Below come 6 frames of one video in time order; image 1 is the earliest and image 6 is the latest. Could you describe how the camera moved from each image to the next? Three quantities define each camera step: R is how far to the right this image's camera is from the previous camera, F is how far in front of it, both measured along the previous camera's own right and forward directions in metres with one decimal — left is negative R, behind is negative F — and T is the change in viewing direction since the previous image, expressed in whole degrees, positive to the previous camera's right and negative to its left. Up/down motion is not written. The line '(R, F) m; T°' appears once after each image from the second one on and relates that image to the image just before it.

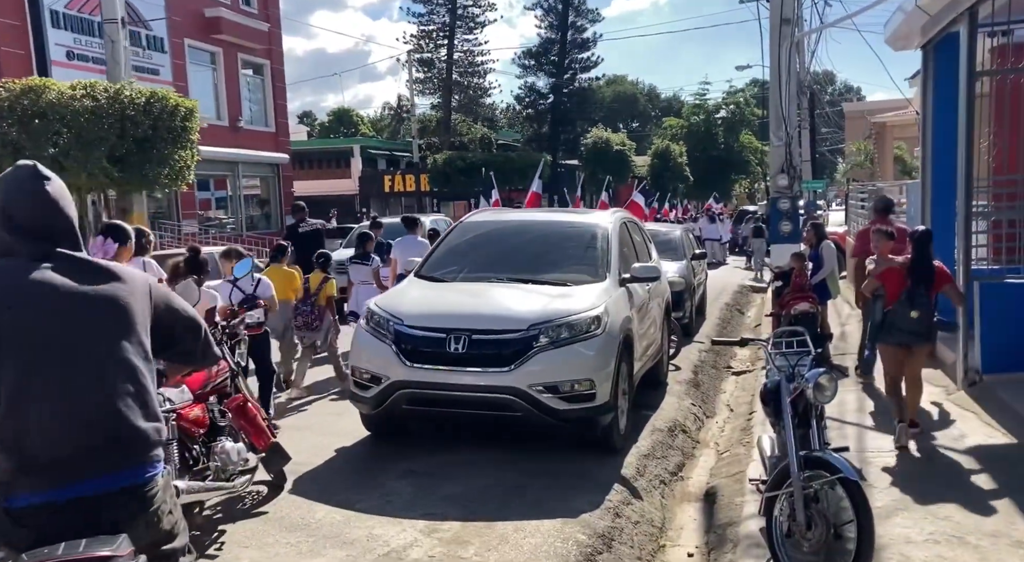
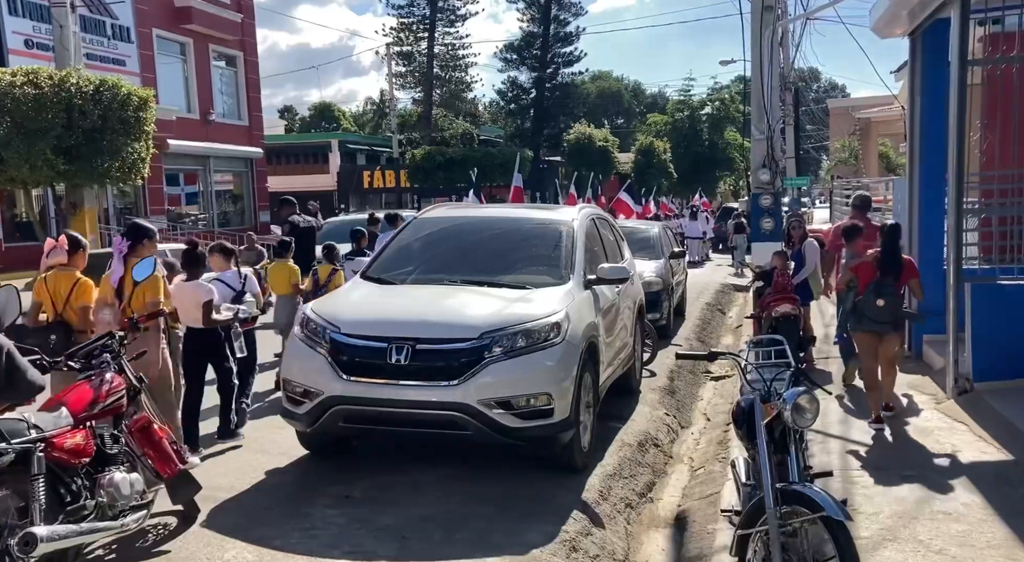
(+0.2, +0.5) m; +1°
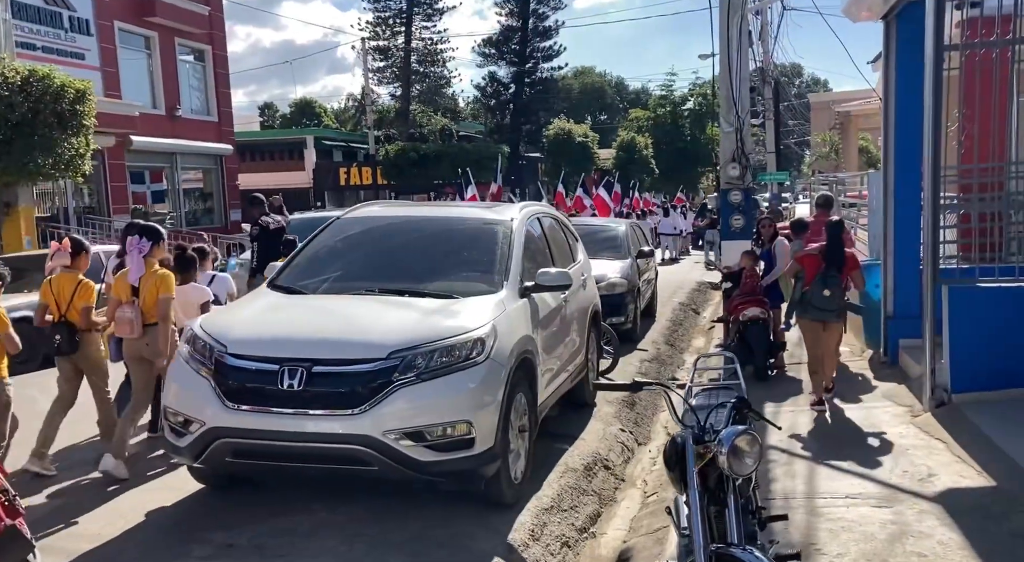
(+0.4, +0.6) m; +1°
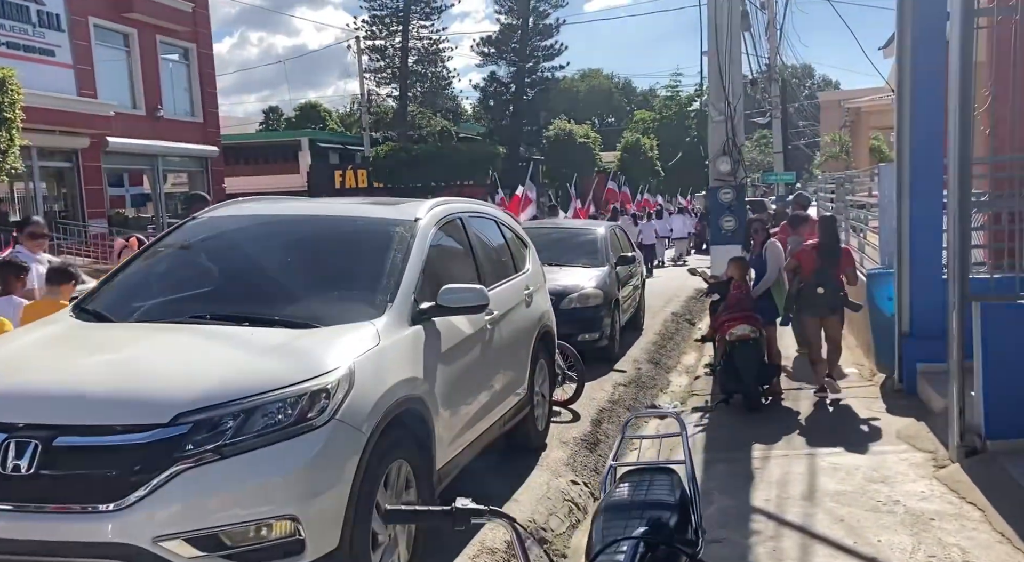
(+0.5, +1.3) m; -1°
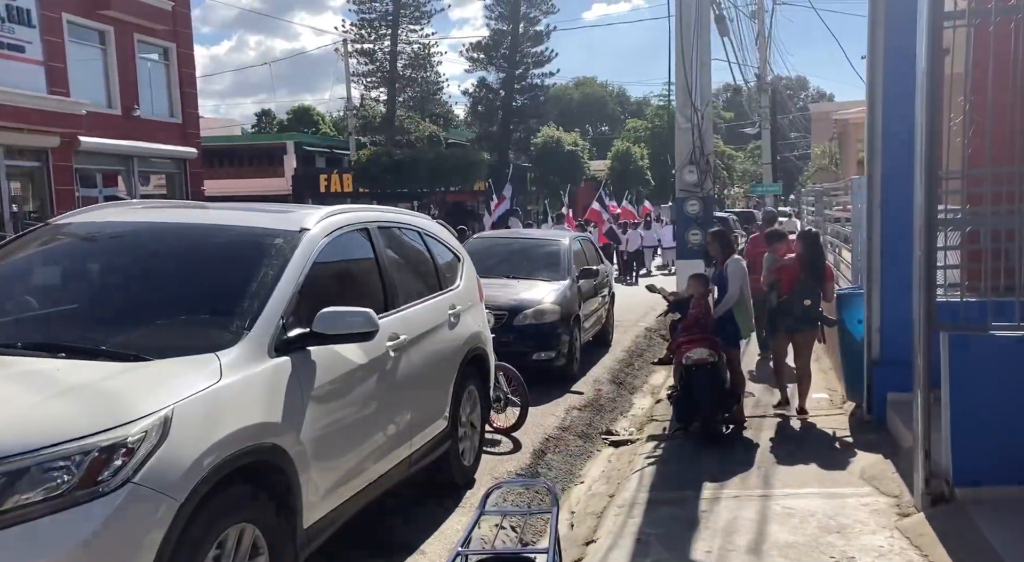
(+0.4, +0.6) m; 0°
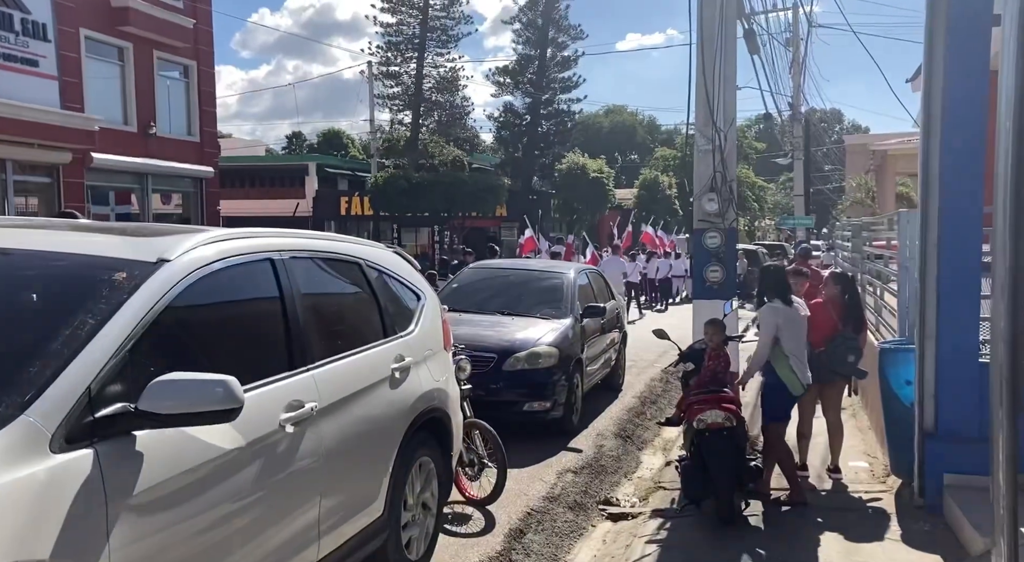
(+0.3, +1.1) m; -2°
